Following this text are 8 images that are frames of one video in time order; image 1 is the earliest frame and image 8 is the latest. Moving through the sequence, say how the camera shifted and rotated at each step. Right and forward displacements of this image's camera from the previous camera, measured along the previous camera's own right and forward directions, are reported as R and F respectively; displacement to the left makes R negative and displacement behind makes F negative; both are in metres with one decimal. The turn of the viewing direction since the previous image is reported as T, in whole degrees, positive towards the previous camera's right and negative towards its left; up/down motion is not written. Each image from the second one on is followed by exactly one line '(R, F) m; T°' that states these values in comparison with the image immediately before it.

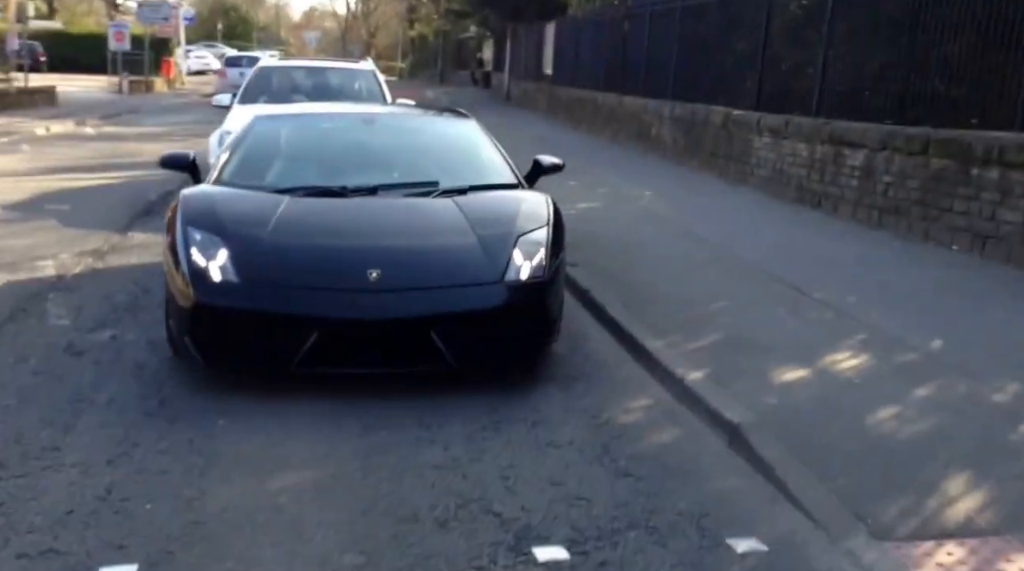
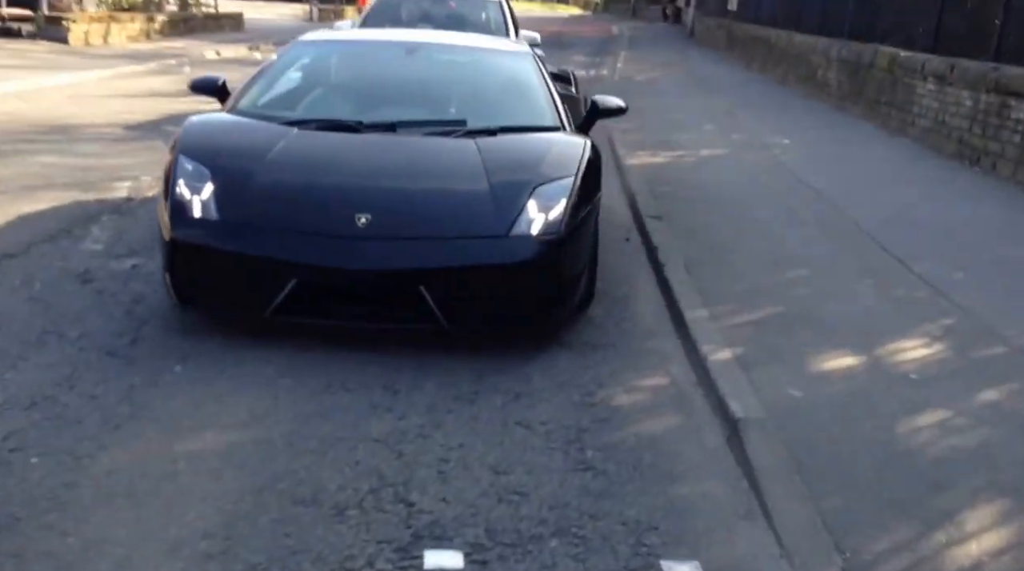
(+0.8, +0.6) m; -10°
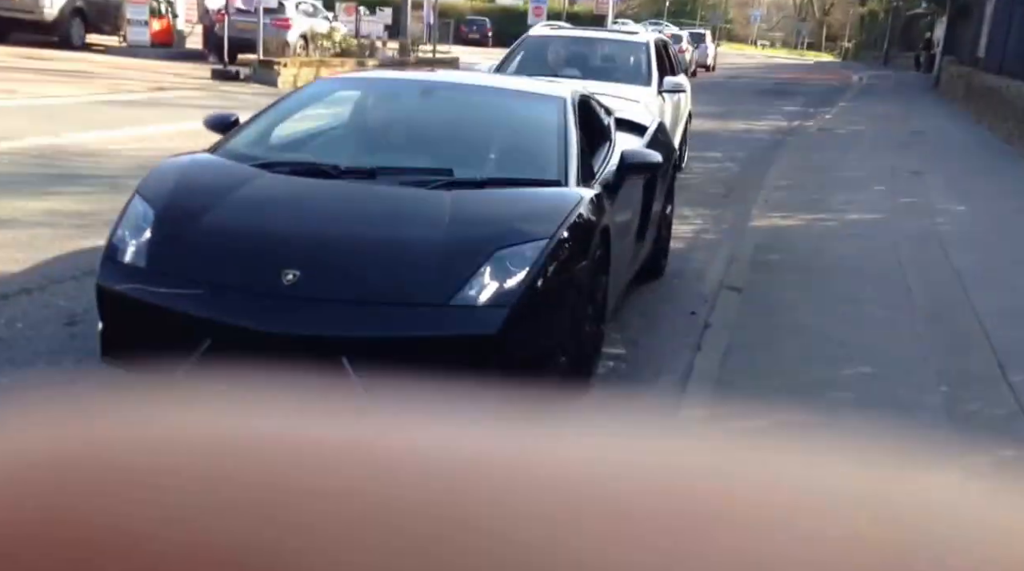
(+1.2, +0.7) m; -13°
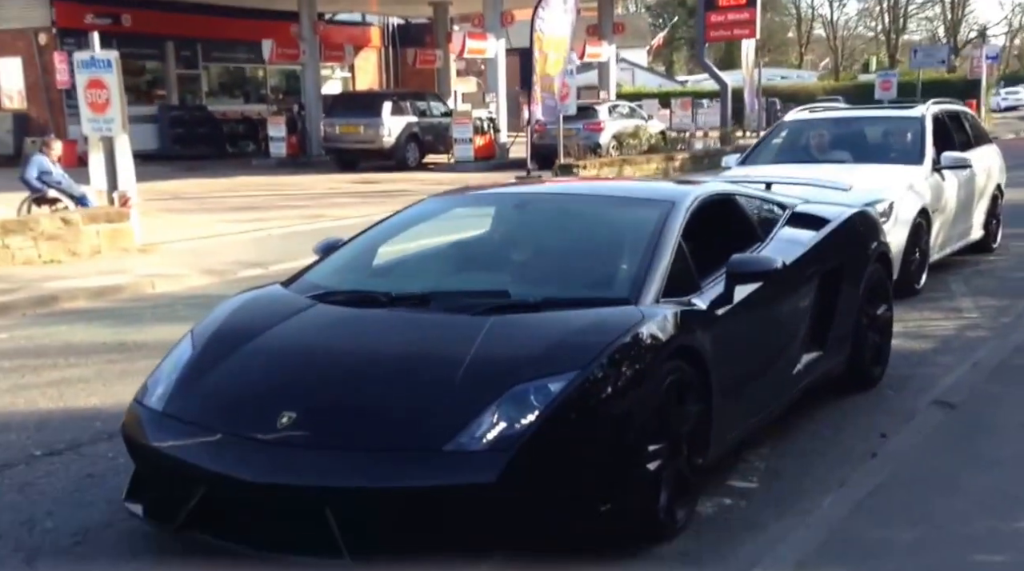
(+1.3, +0.9) m; -21°
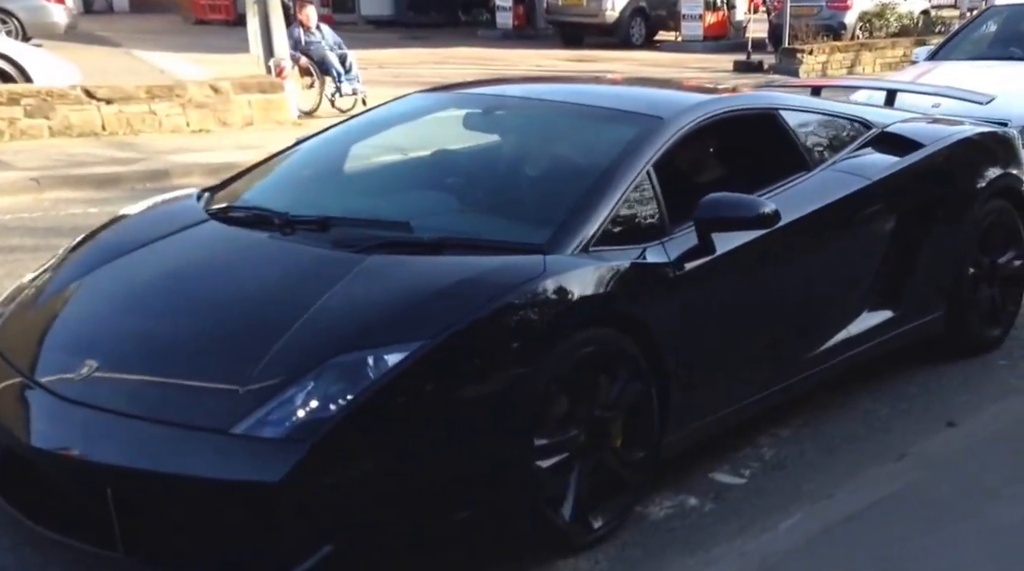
(+1.2, +1.2) m; -15°
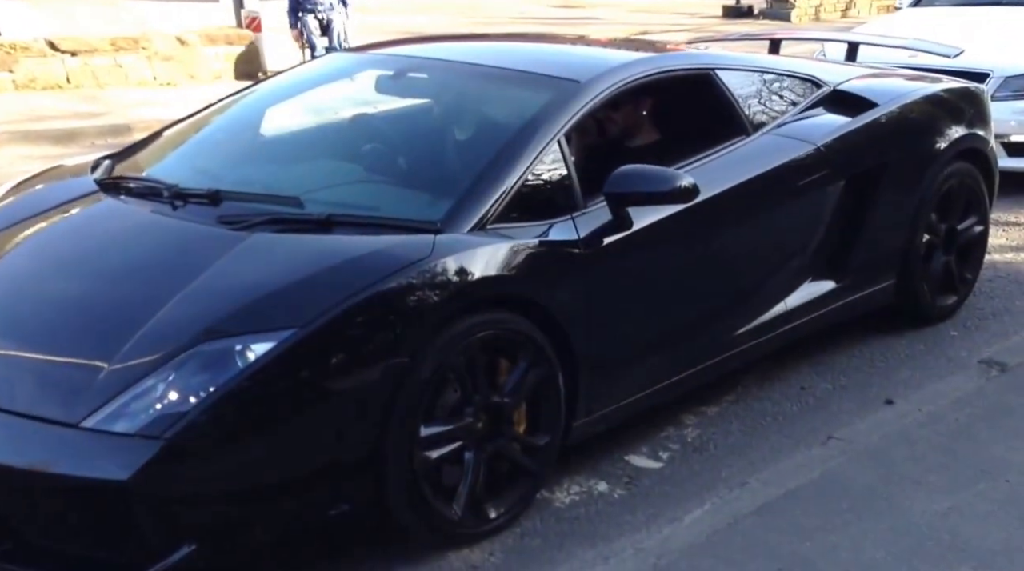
(+0.4, +0.2) m; -1°
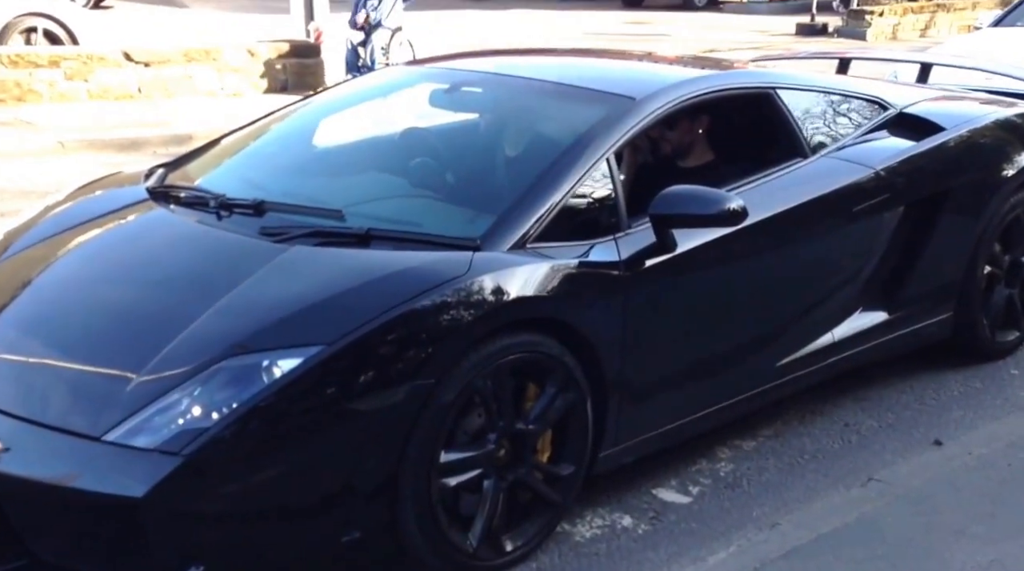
(+0.1, +0.1) m; -4°
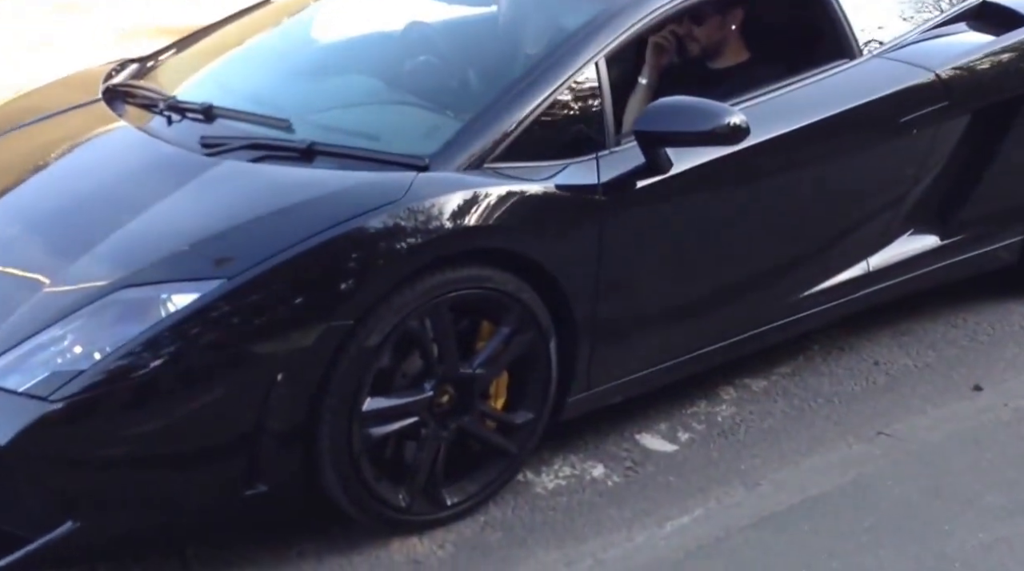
(+0.5, +0.3) m; -7°
